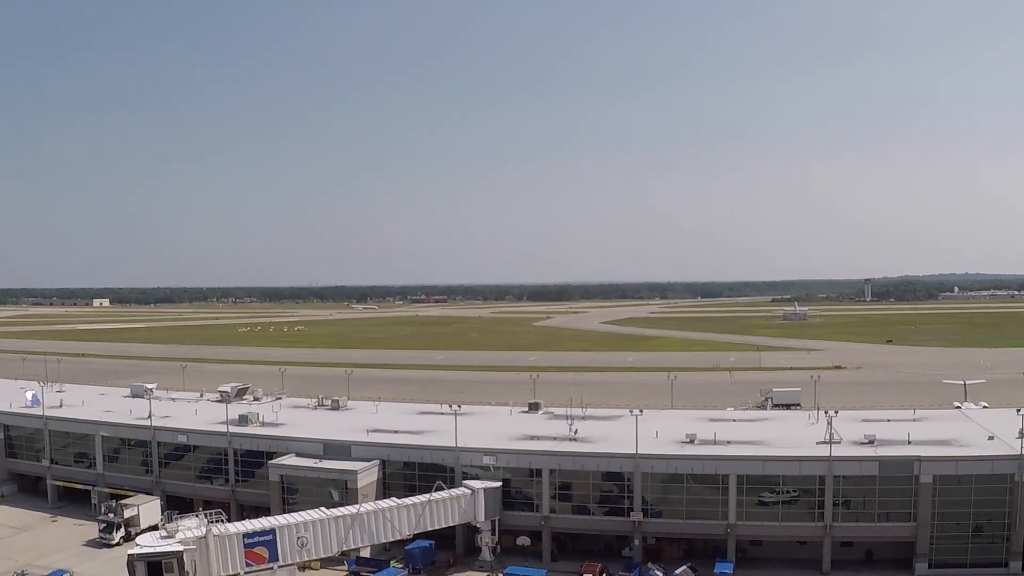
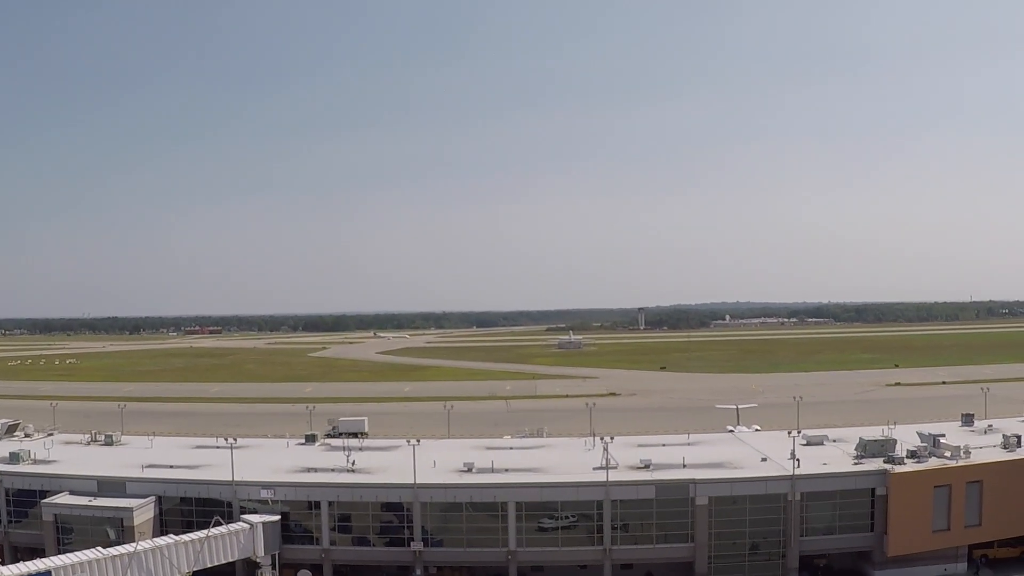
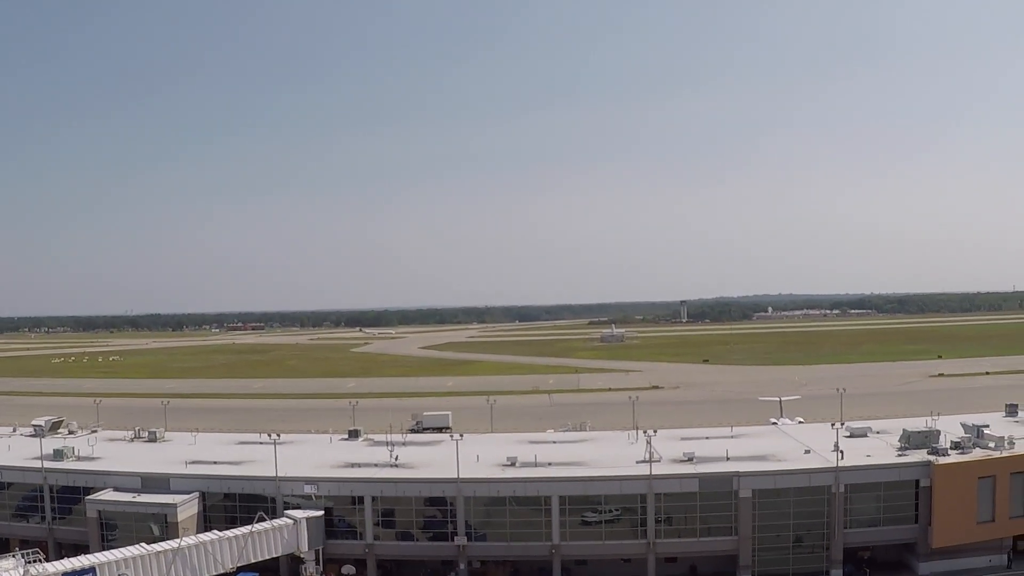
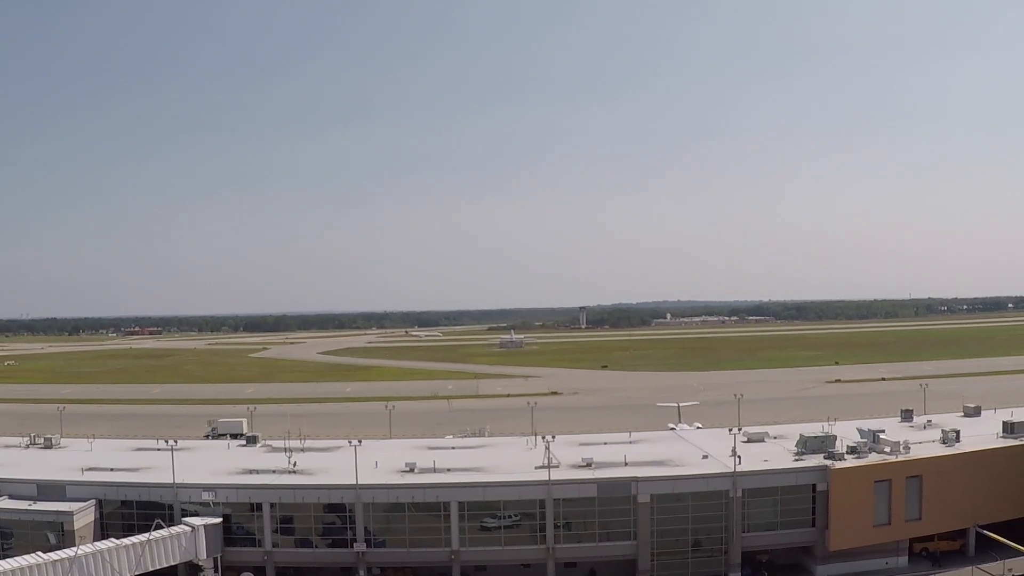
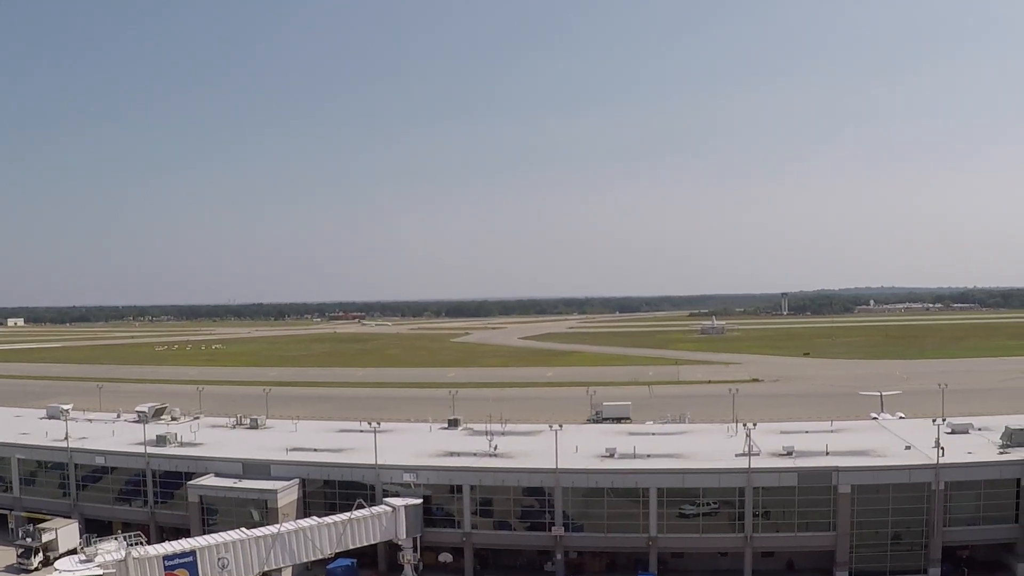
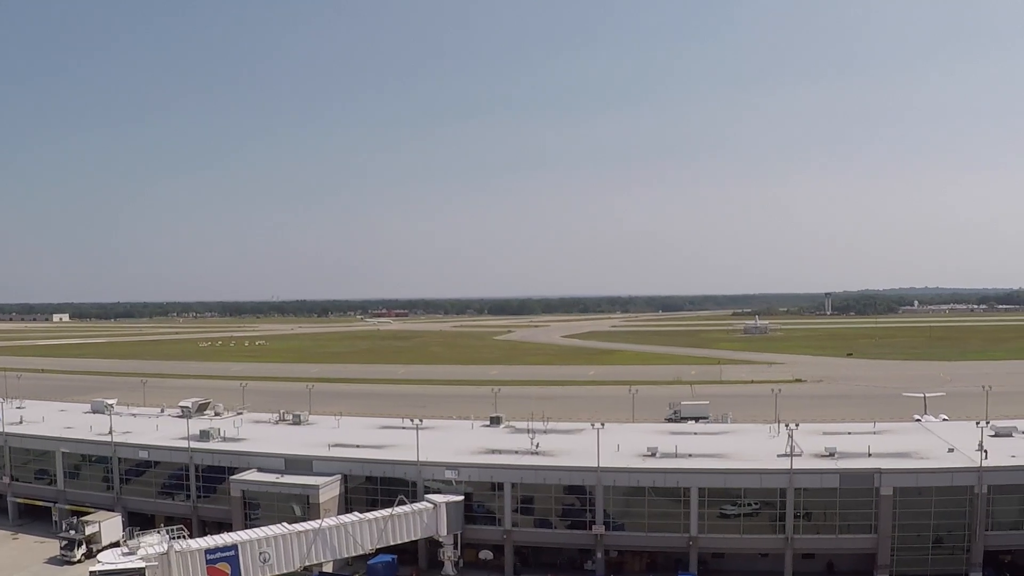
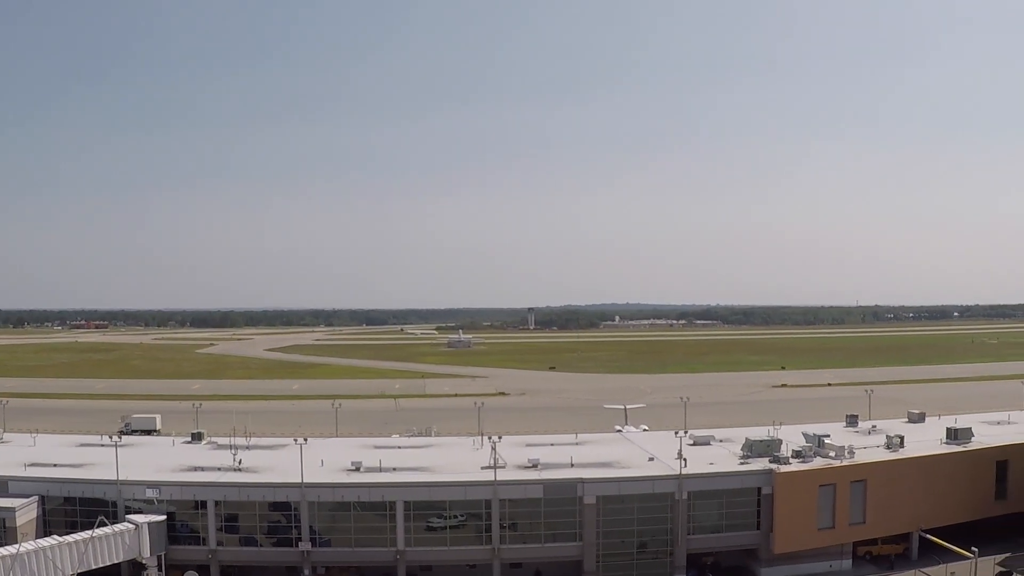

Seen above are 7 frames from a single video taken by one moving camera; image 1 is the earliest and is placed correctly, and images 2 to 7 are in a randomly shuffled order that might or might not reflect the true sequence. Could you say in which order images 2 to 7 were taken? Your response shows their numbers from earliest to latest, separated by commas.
6, 5, 3, 2, 4, 7
